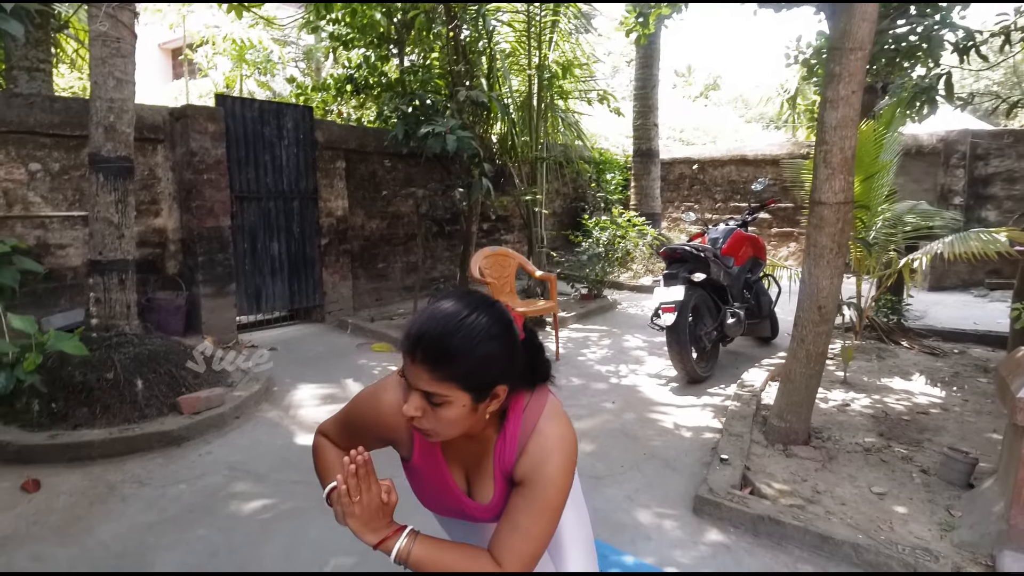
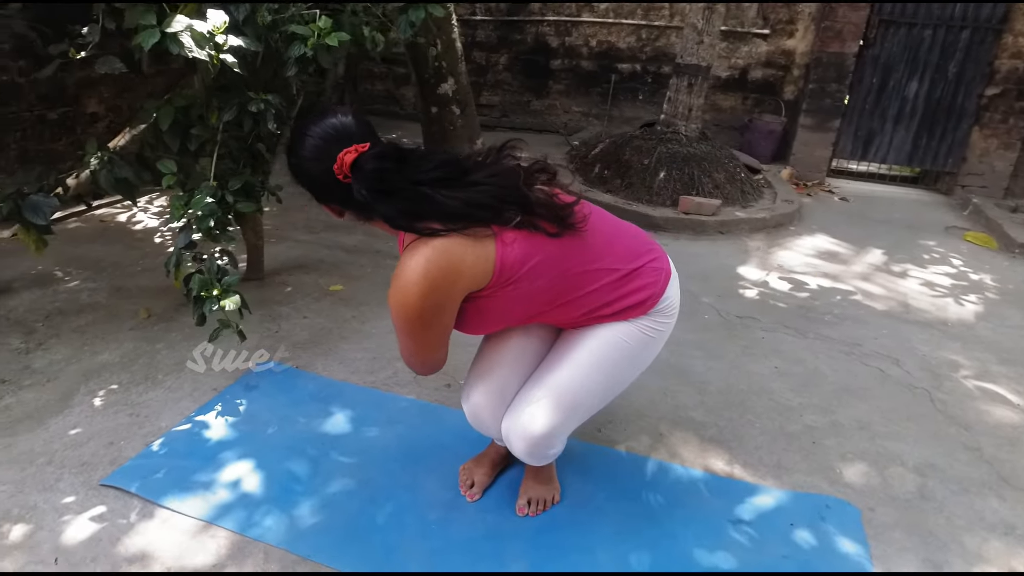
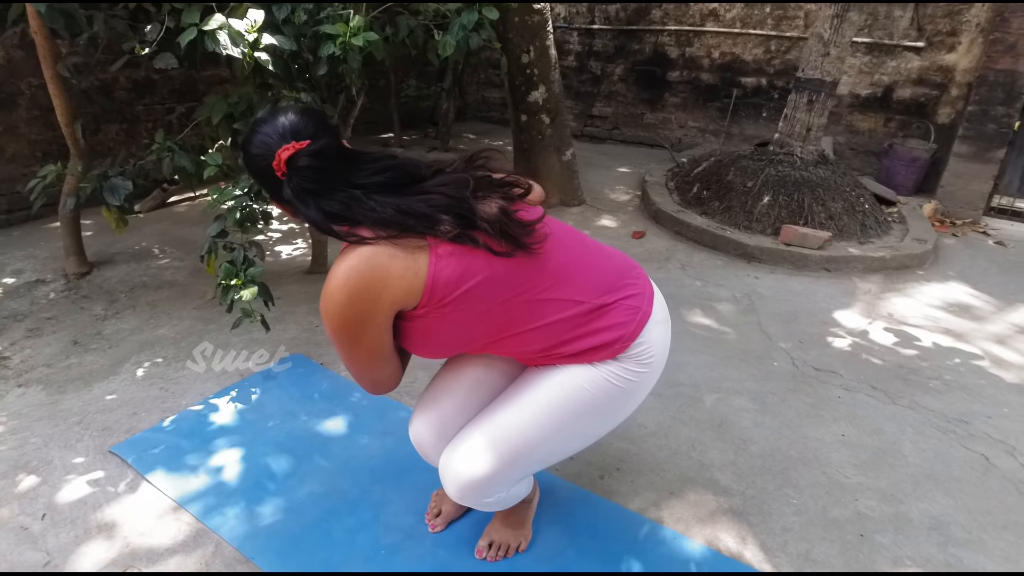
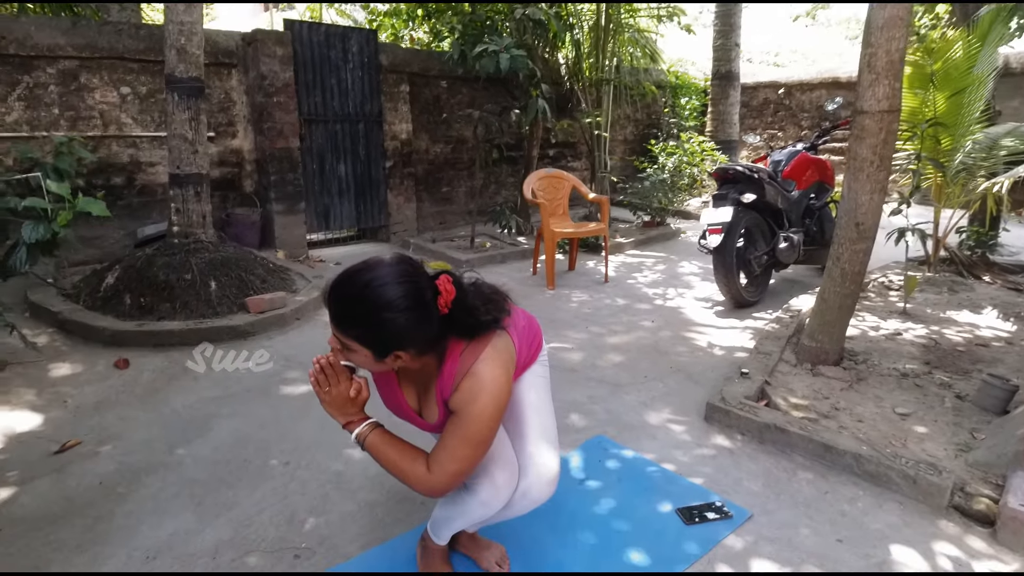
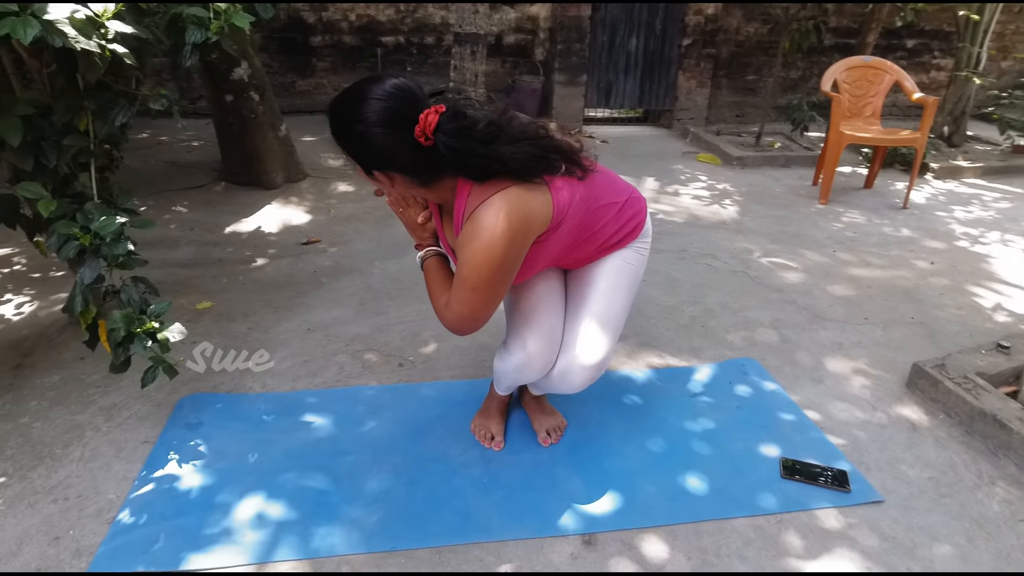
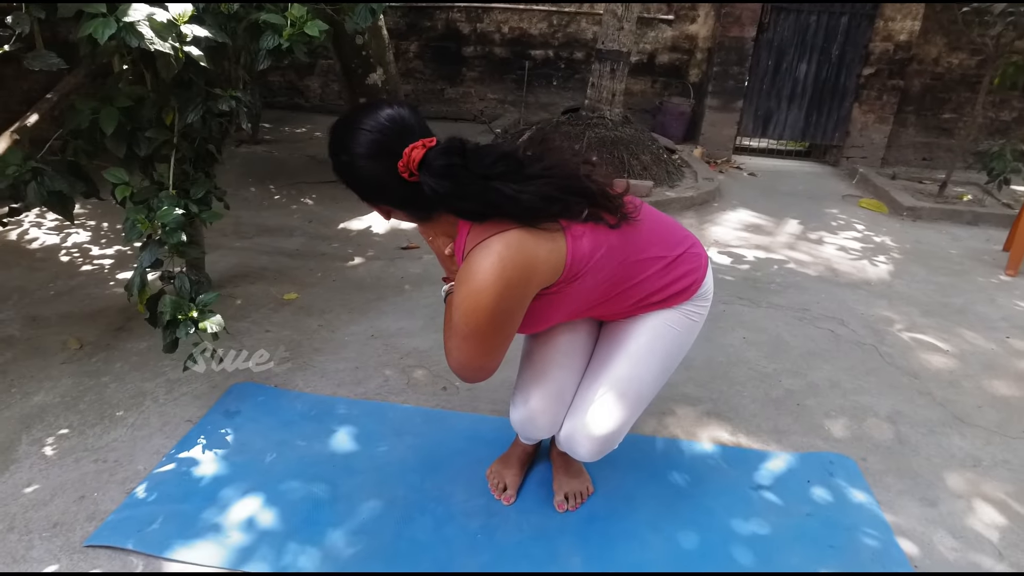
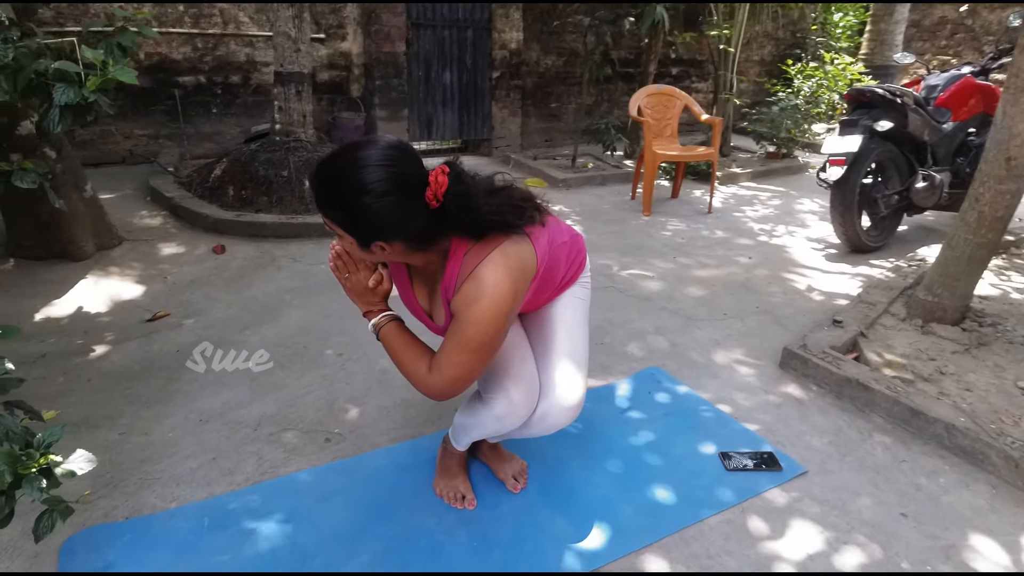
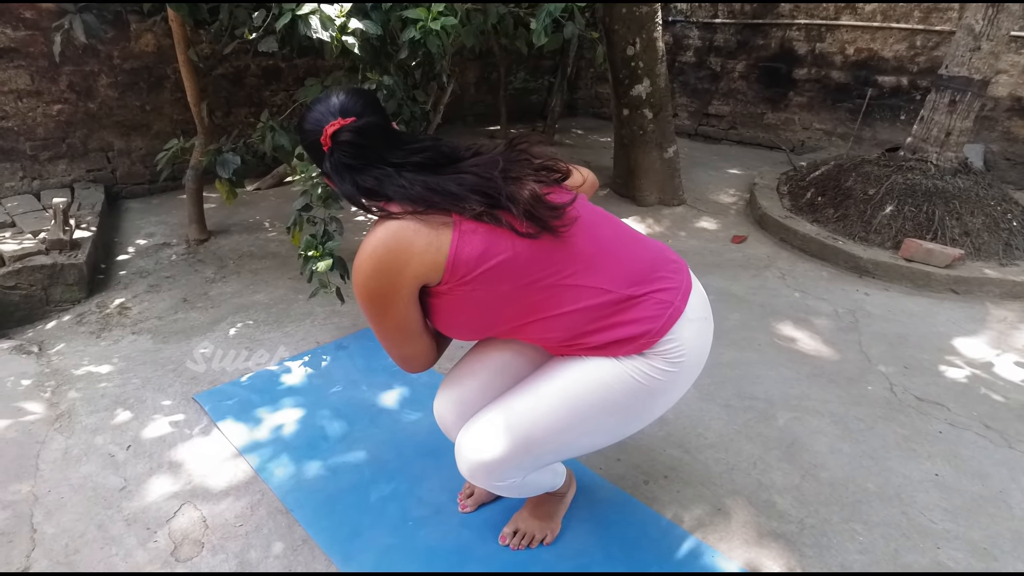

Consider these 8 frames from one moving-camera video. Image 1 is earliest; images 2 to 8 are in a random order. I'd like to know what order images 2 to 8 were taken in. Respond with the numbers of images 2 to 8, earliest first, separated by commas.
4, 7, 5, 6, 2, 3, 8
